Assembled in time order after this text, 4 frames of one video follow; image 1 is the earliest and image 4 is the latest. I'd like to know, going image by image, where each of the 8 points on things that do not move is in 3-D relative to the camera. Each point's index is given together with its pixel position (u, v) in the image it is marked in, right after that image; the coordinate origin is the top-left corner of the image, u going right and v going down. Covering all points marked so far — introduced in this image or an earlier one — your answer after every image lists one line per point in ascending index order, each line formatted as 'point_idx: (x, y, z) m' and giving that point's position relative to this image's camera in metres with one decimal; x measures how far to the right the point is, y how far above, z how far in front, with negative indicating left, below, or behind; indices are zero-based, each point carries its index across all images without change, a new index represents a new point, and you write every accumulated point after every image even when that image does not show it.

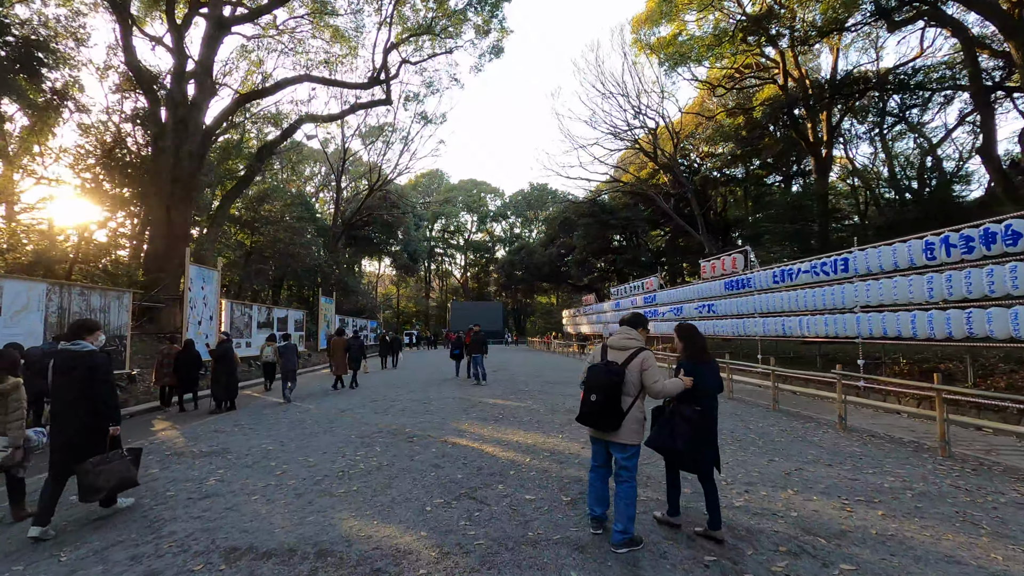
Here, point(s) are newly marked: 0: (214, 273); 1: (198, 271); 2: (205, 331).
0: (-7.6, +0.4, +14.1) m
1: (-7.6, +0.4, +13.5) m
2: (-7.5, -1.0, +13.7) m
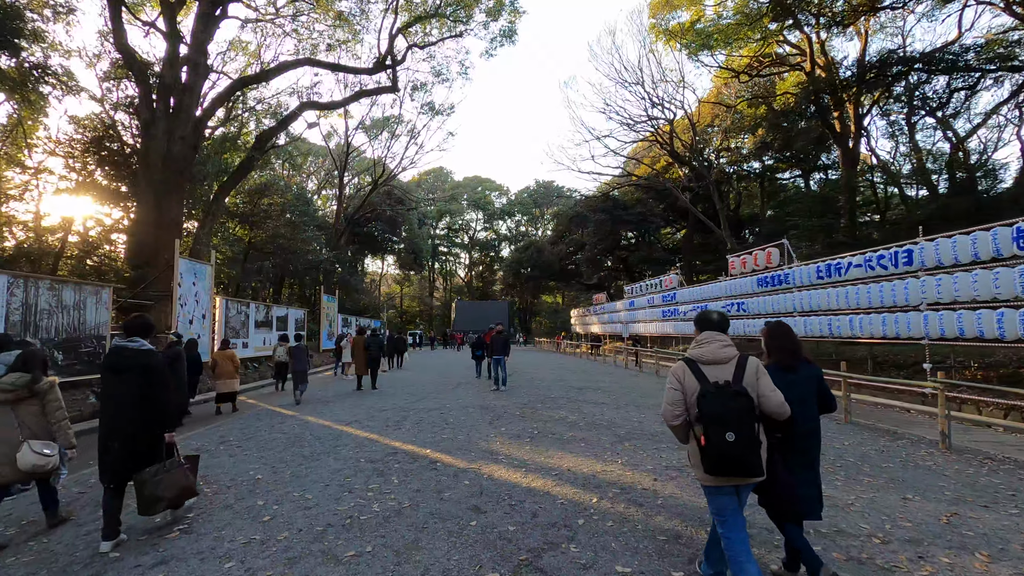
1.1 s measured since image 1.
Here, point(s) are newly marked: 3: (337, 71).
0: (-7.1, +0.5, +13.0) m
1: (-7.1, +0.5, +12.4) m
2: (-7.1, -0.9, +12.6) m
3: (-5.9, +7.3, +18.8) m
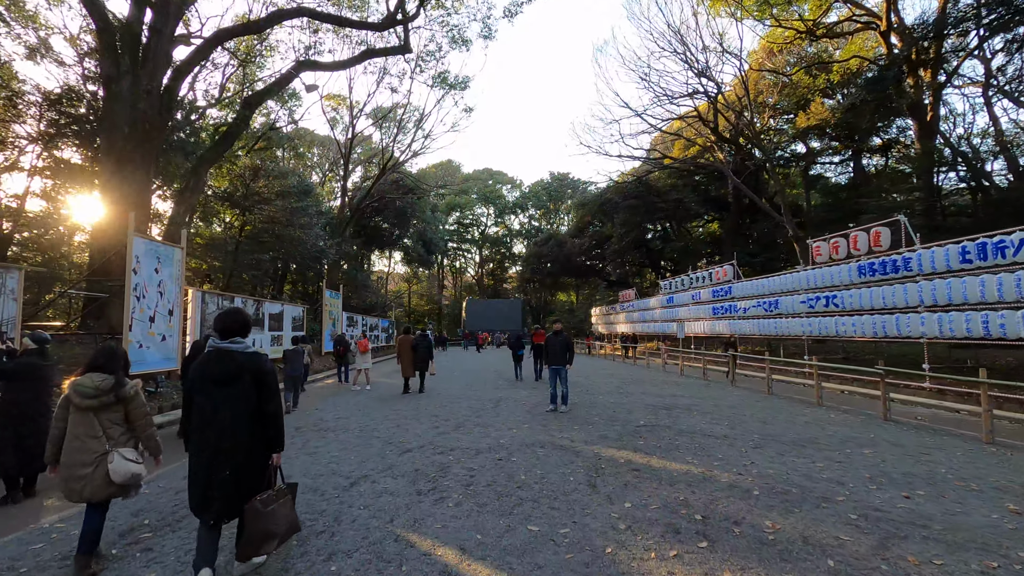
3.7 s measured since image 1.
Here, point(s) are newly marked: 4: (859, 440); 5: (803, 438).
0: (-6.2, +0.7, +10.3) m
1: (-6.2, +0.7, +9.7) m
2: (-6.2, -0.7, +9.9) m
3: (-4.9, +7.5, +16.1) m
4: (+3.7, -1.6, +6.0) m
5: (+3.1, -1.6, +6.0) m
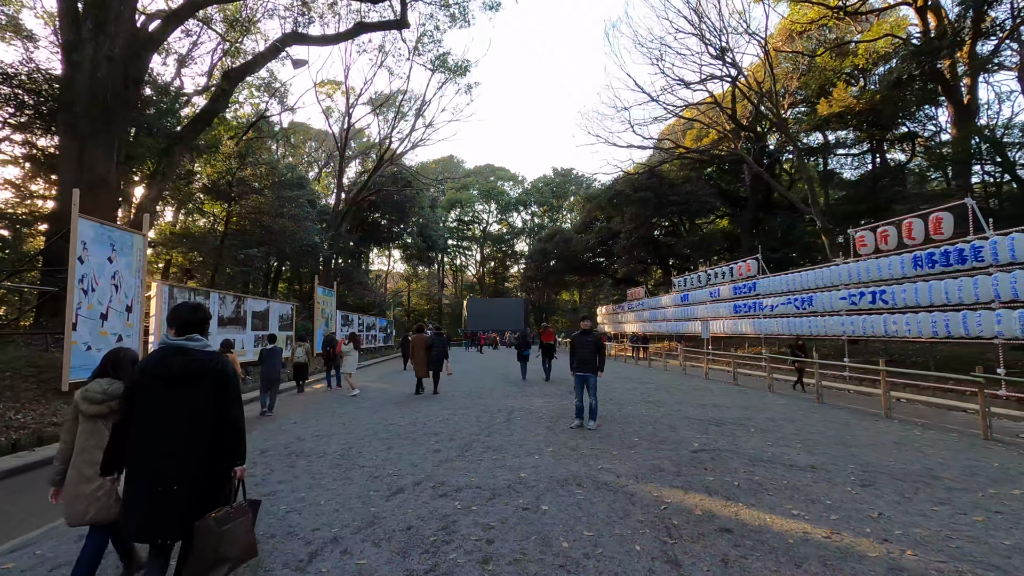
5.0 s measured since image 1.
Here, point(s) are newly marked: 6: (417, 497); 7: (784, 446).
0: (-6.0, +0.8, +8.9) m
1: (-6.0, +0.8, +8.3) m
2: (-6.0, -0.6, +8.5) m
3: (-4.7, +7.6, +14.7) m
4: (+3.9, -1.5, +4.6) m
5: (+3.3, -1.5, +4.6) m
6: (-0.6, -1.4, +3.9) m
7: (+2.6, -1.5, +5.4) m
